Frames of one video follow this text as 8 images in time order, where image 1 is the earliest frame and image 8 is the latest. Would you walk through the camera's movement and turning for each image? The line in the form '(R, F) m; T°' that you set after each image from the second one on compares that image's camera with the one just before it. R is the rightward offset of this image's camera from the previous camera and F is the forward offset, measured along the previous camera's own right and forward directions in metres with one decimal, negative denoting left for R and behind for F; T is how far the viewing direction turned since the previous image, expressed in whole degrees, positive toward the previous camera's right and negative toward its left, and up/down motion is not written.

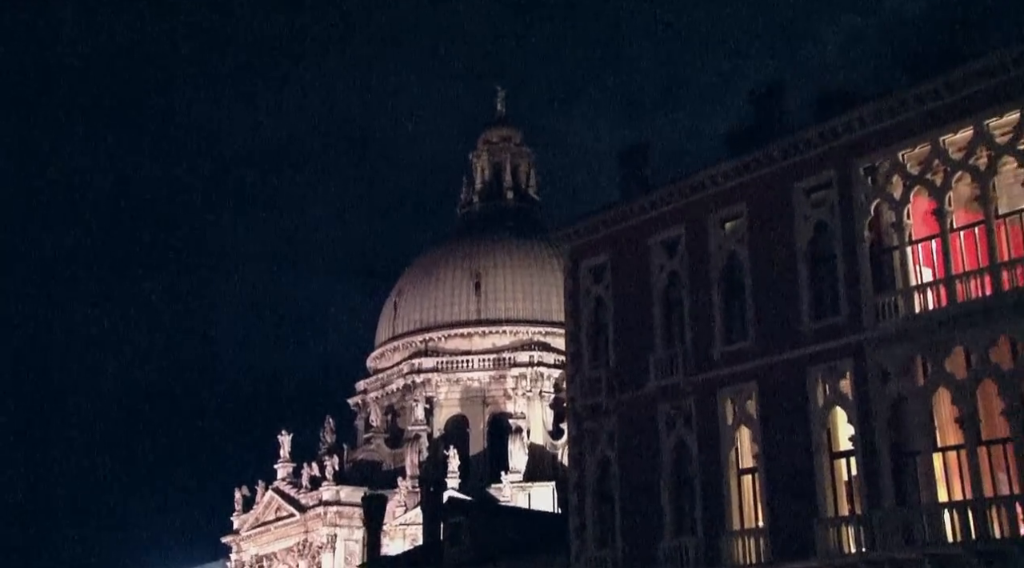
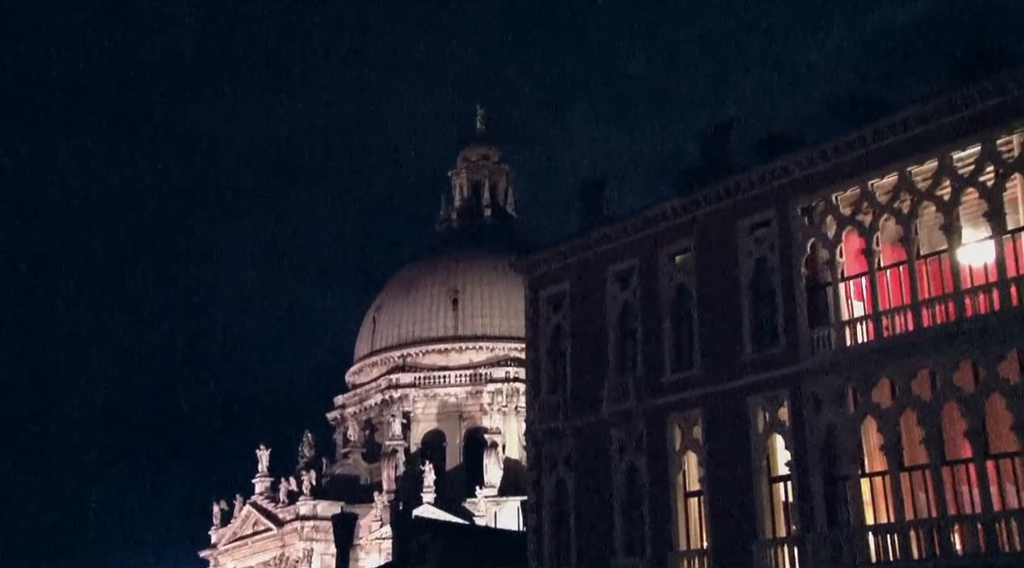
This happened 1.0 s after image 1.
(+0.6, -1.7) m; +1°
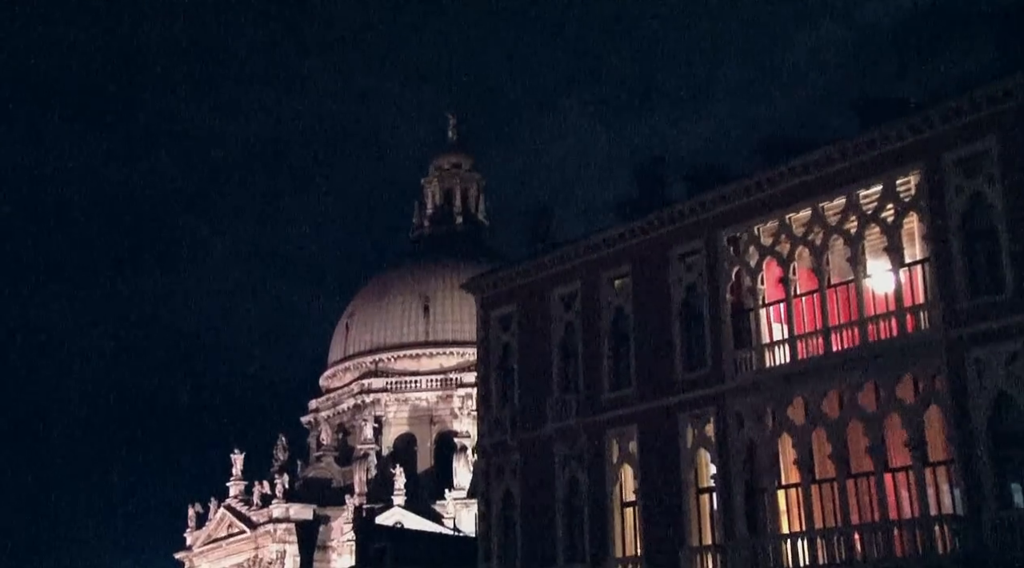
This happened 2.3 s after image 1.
(+0.8, -2.3) m; +1°
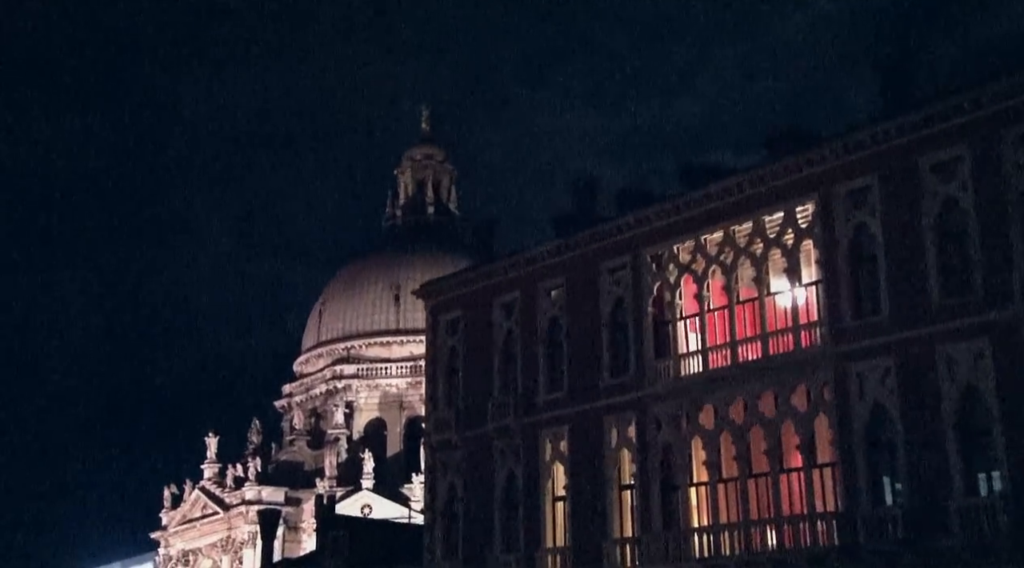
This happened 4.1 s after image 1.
(+1.1, -2.8) m; +1°
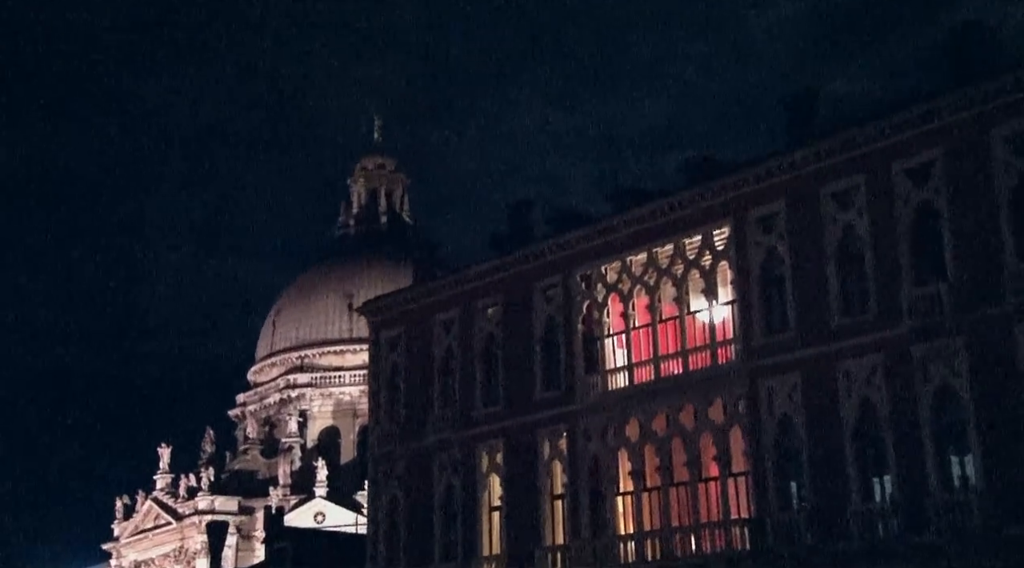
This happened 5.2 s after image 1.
(+0.6, -1.6) m; +2°
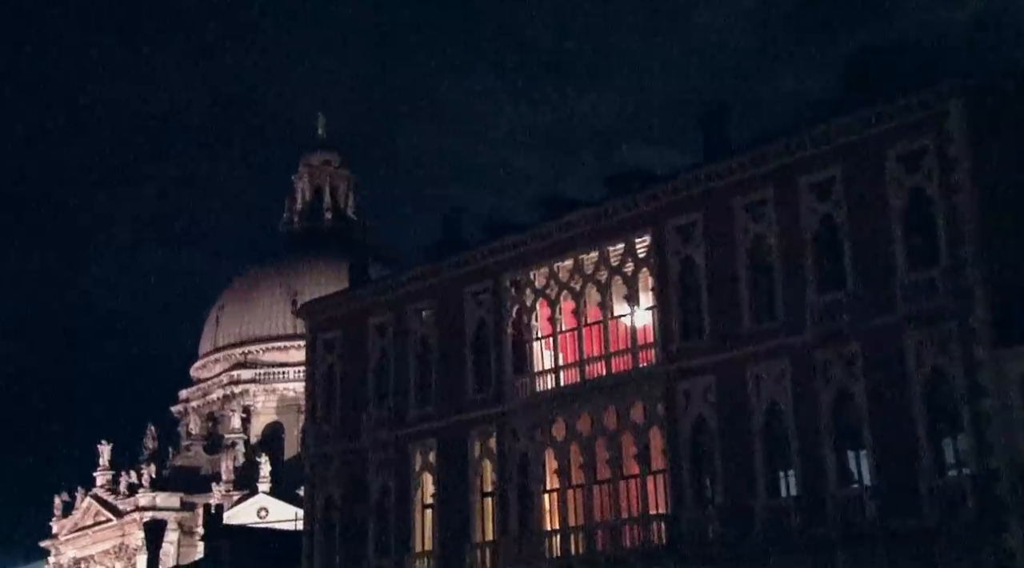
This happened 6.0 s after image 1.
(+0.5, -1.3) m; +2°
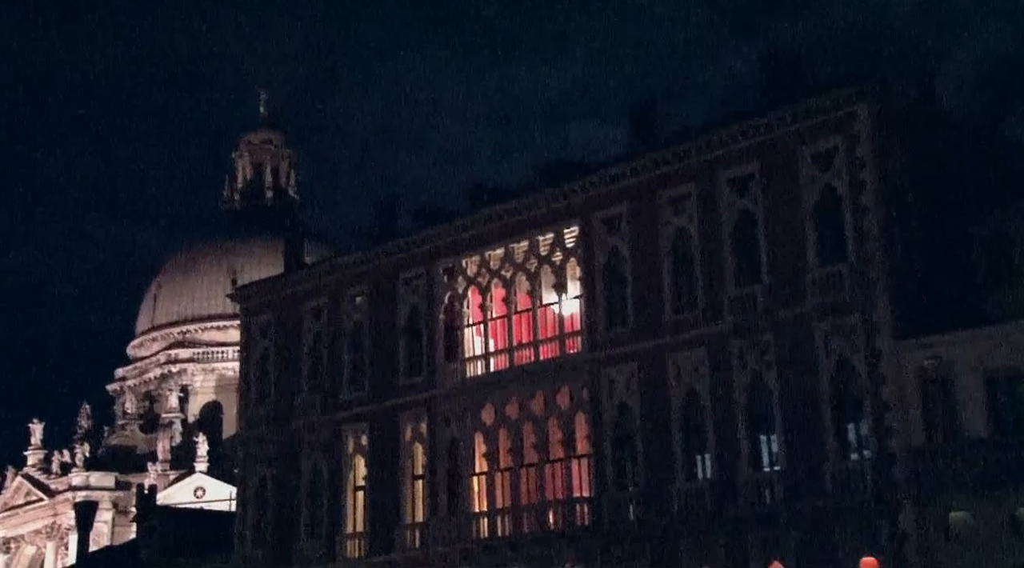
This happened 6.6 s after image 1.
(+0.3, -0.8) m; +2°
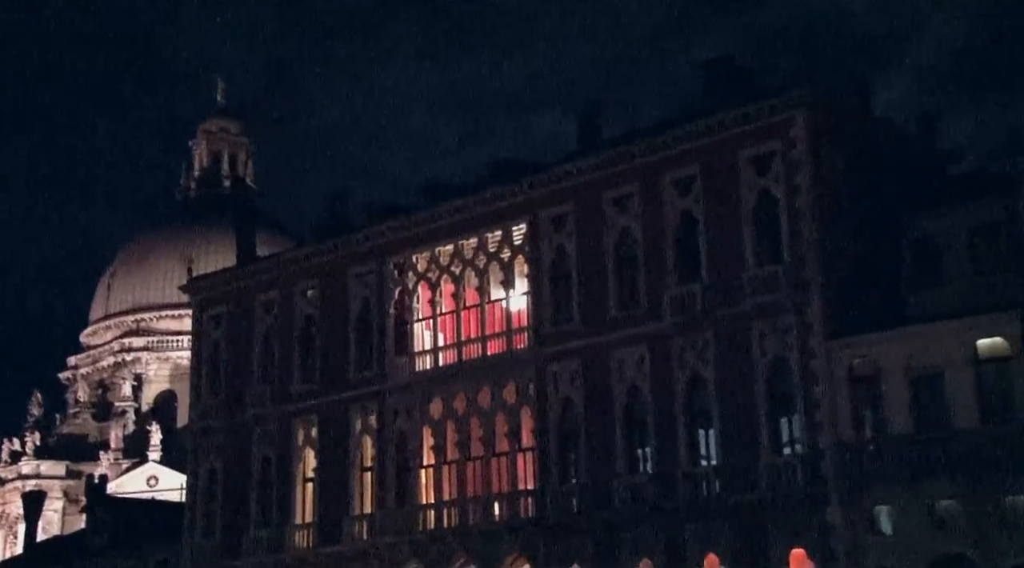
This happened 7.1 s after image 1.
(+0.3, -0.6) m; +2°
